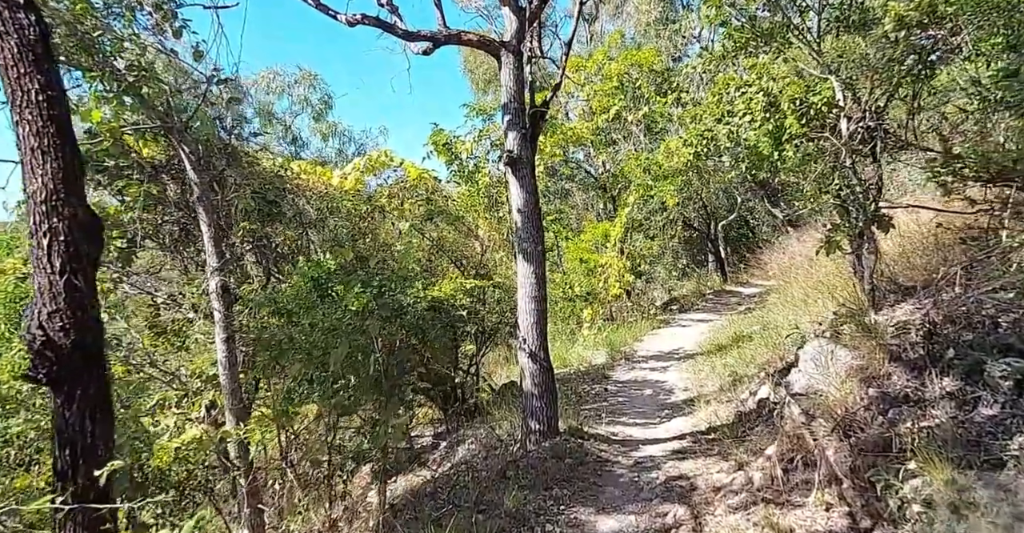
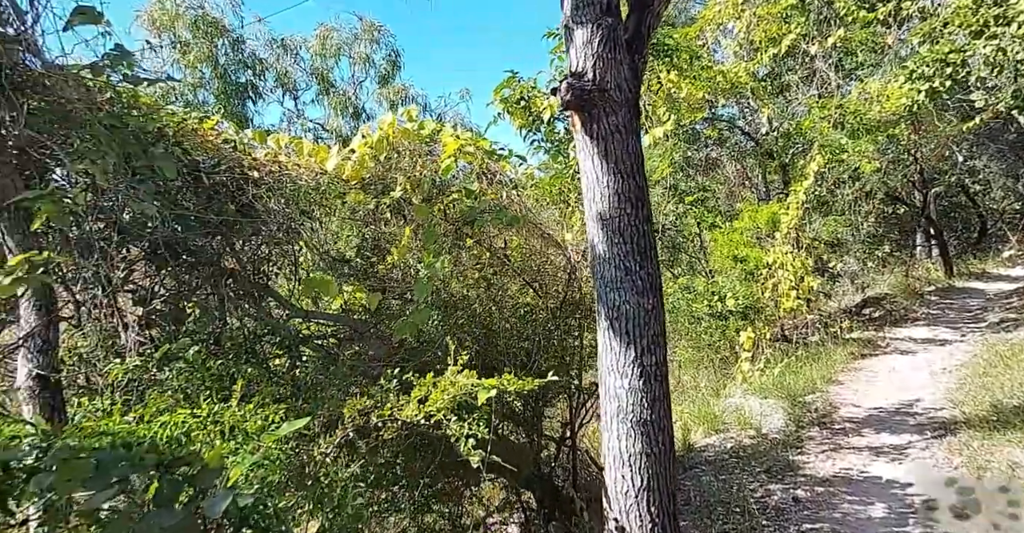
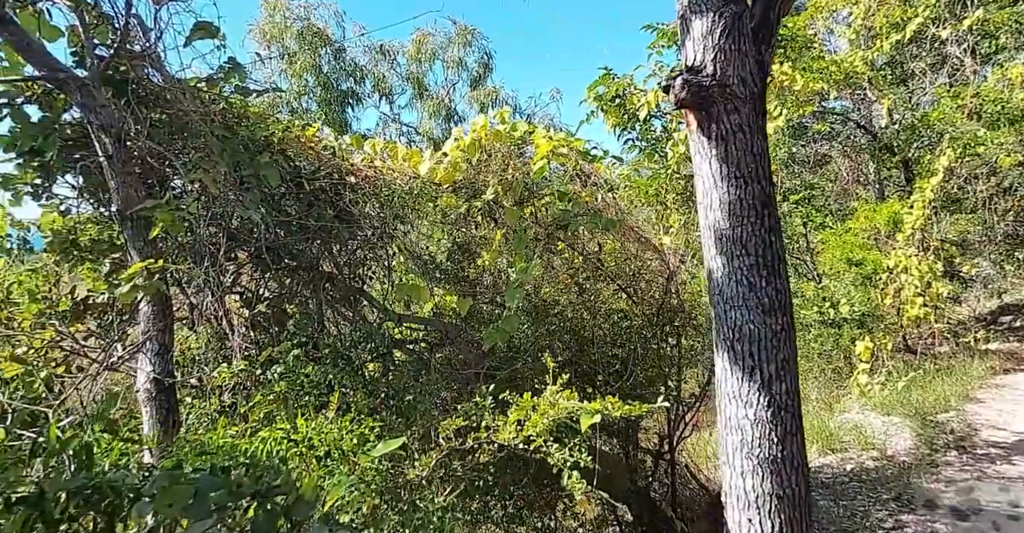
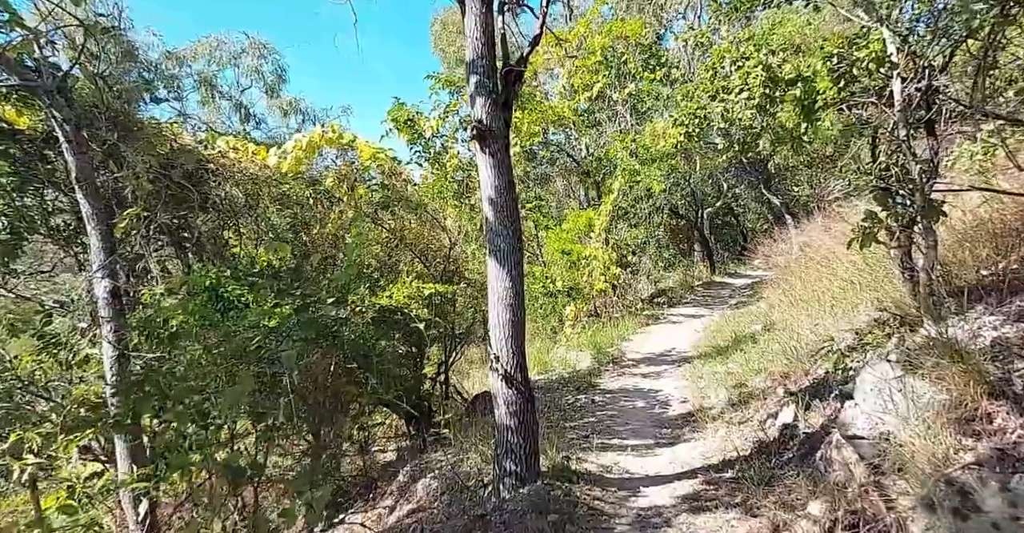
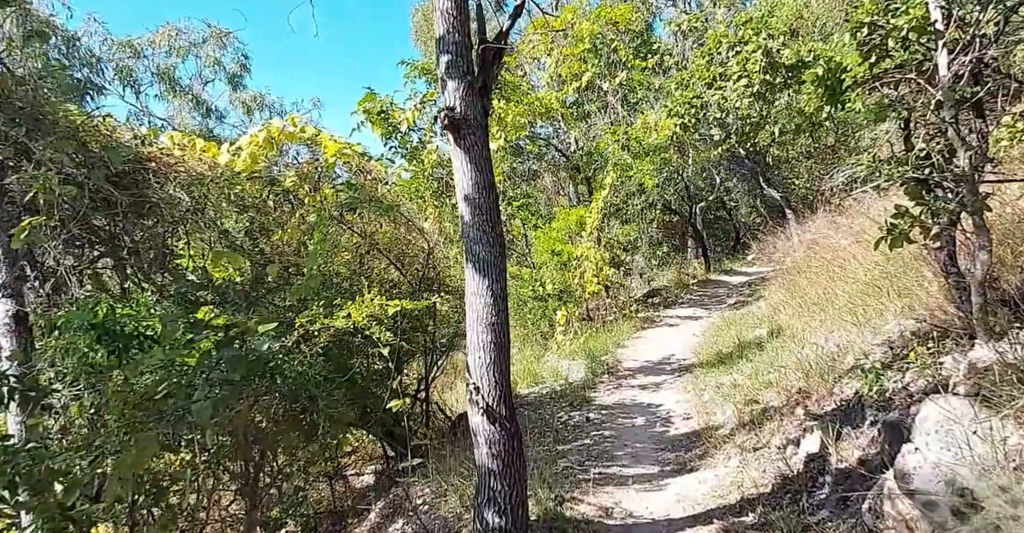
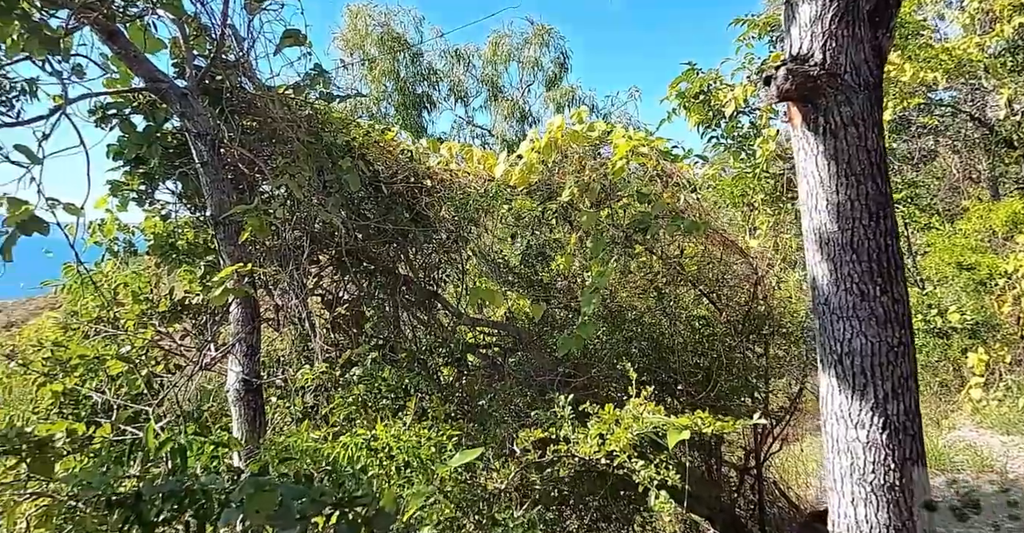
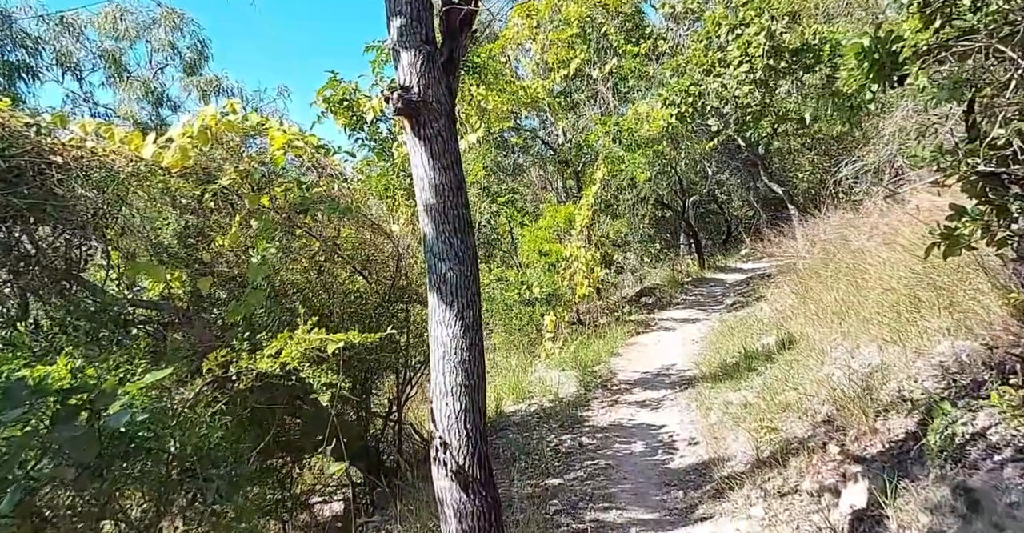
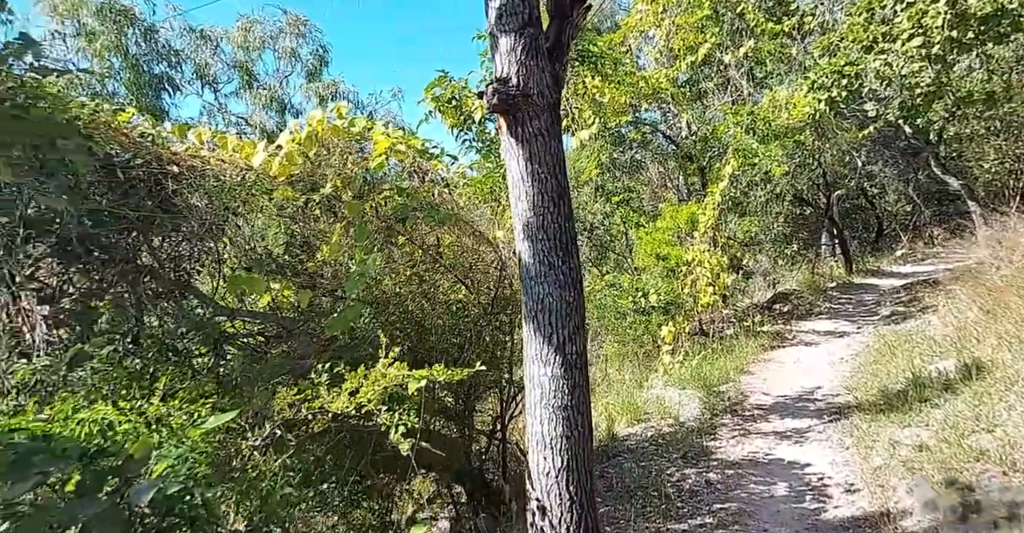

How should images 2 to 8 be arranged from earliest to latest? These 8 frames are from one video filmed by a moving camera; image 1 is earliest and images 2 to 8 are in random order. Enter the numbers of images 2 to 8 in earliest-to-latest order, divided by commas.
4, 5, 7, 8, 2, 3, 6
